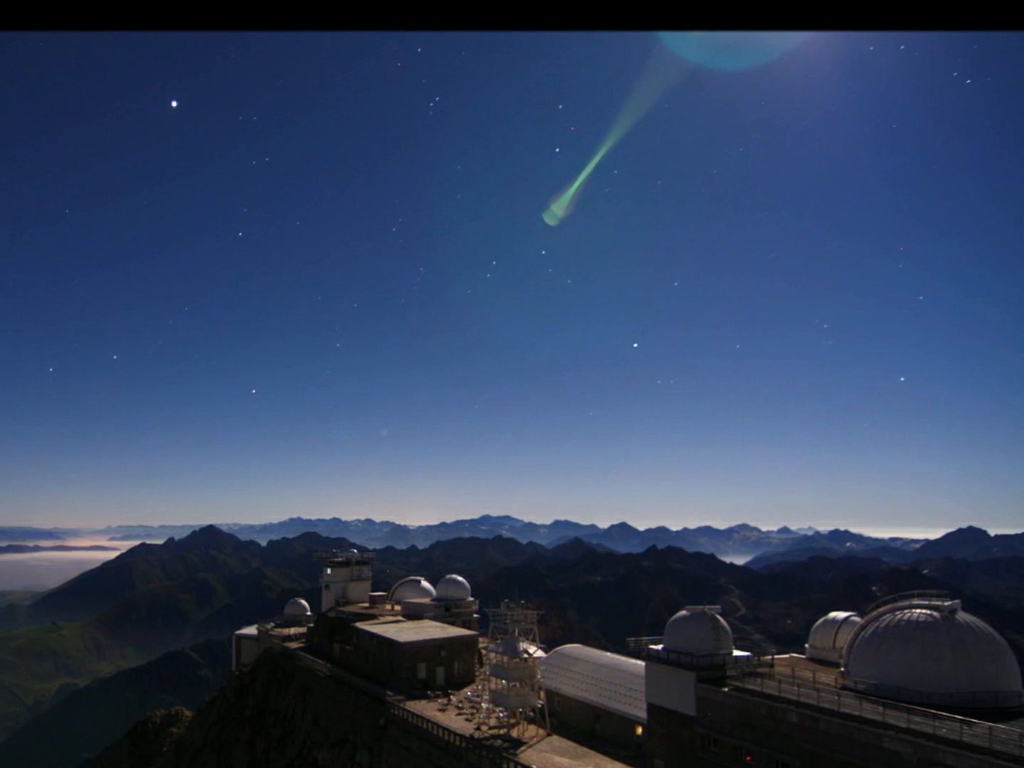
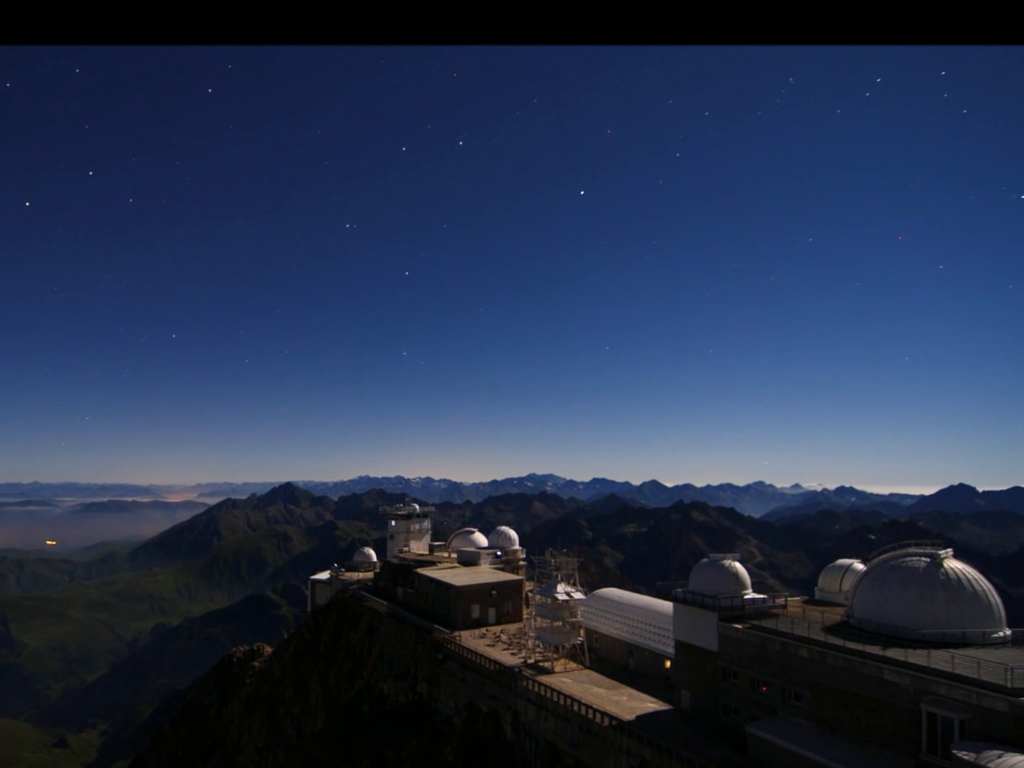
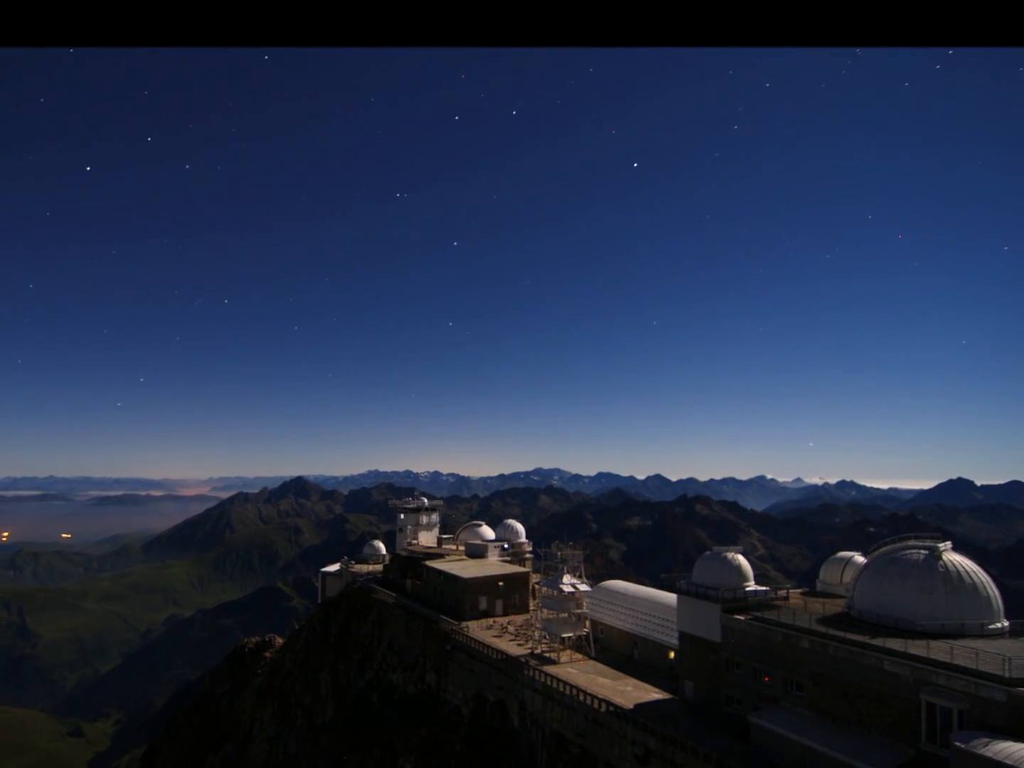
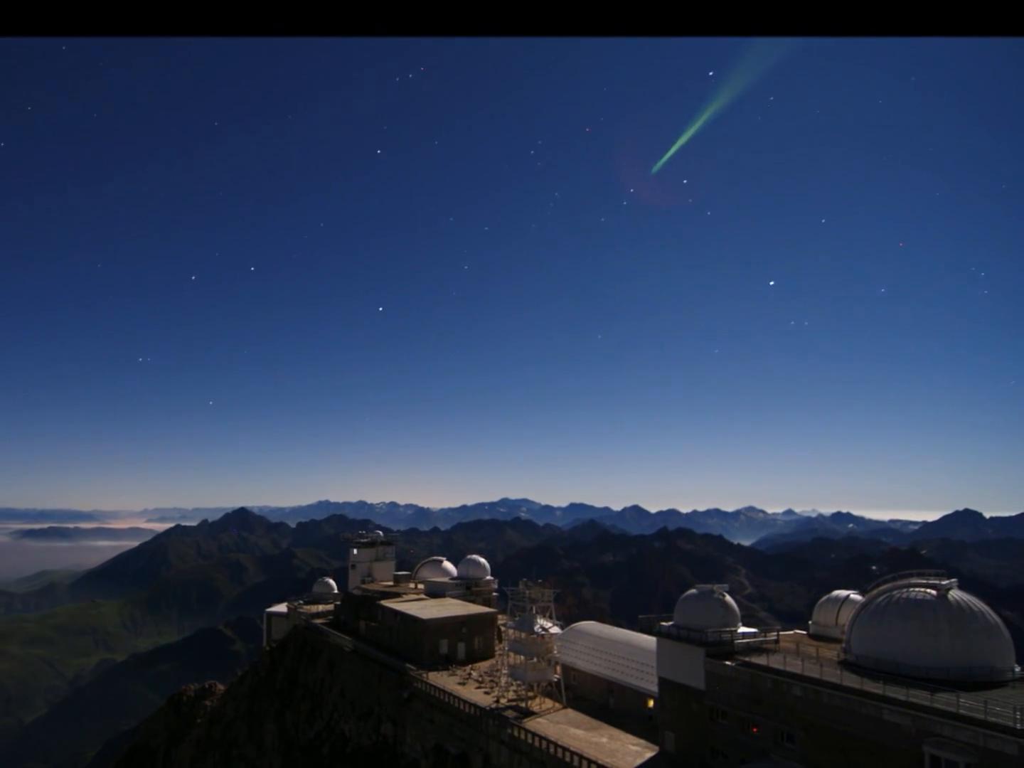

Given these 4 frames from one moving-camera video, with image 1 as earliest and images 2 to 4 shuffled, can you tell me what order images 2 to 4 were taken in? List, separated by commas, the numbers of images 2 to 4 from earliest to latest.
4, 2, 3
